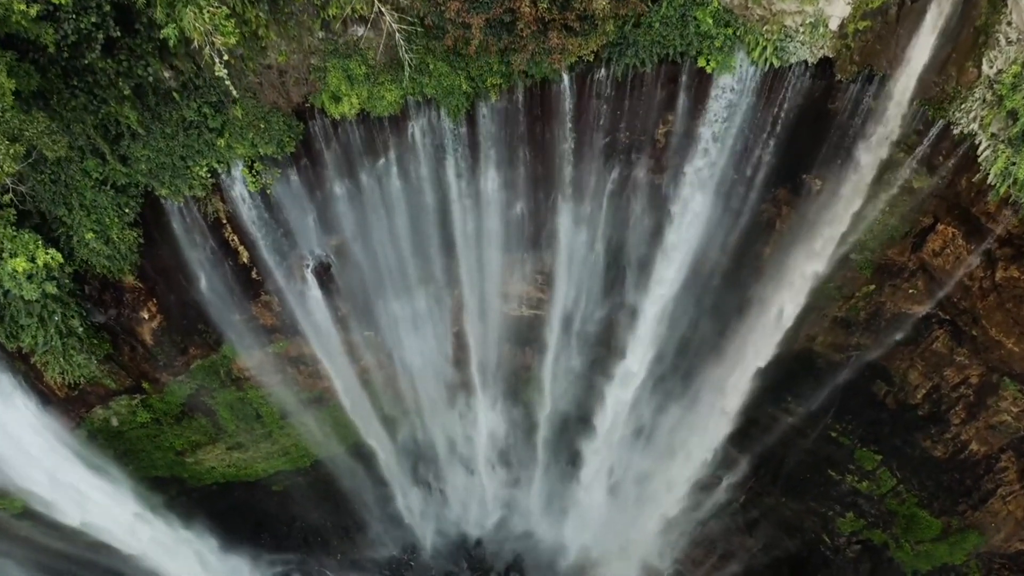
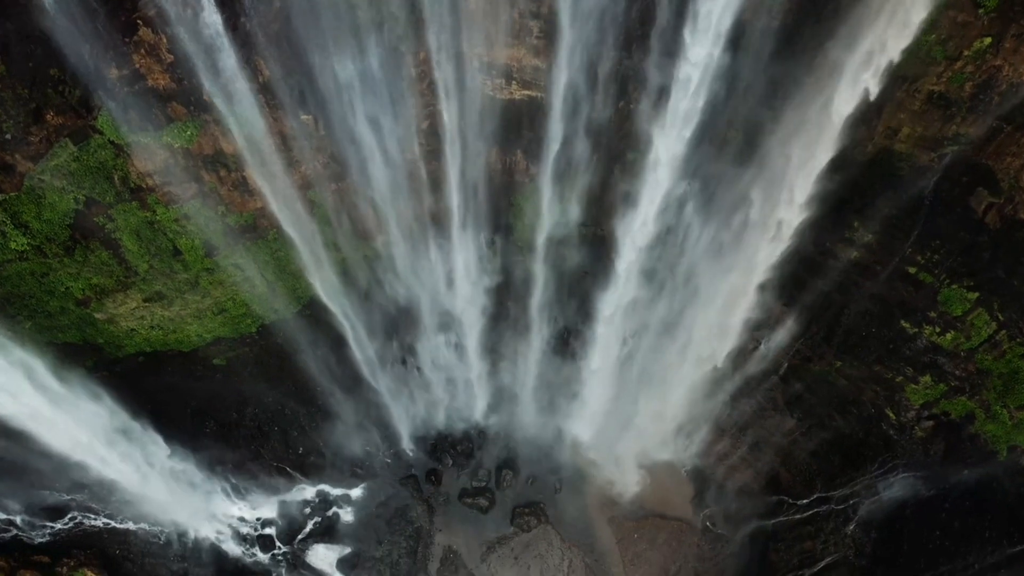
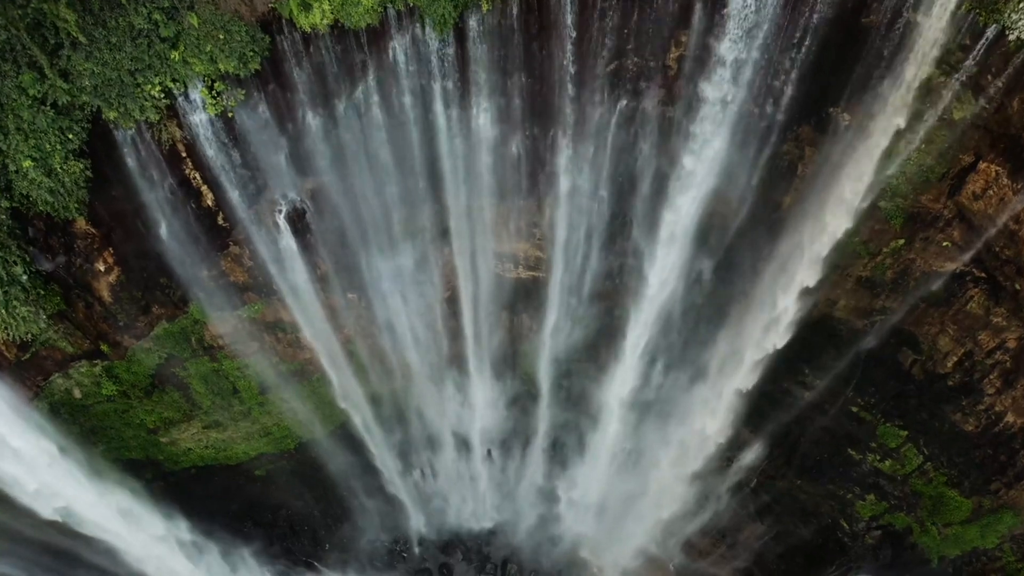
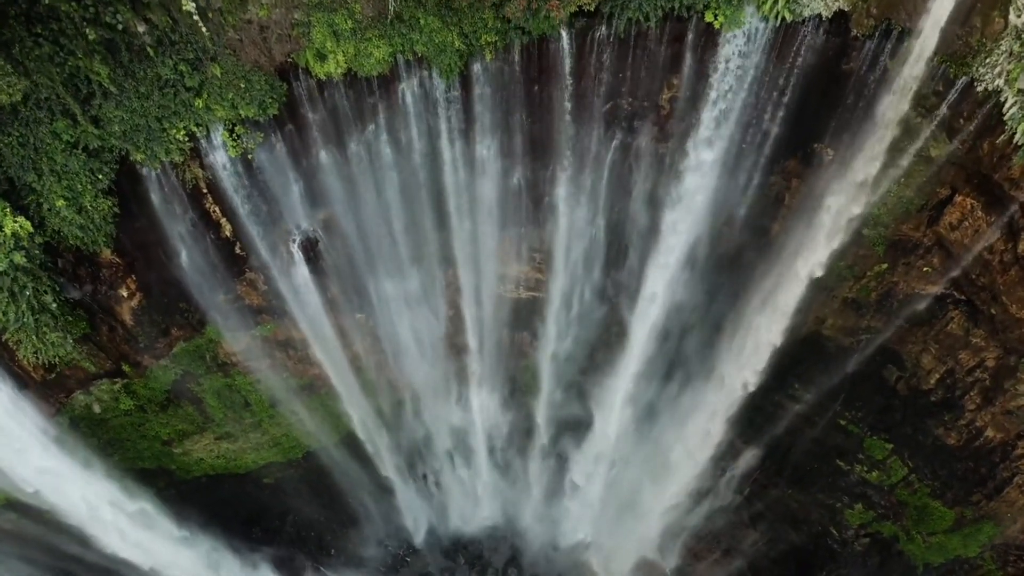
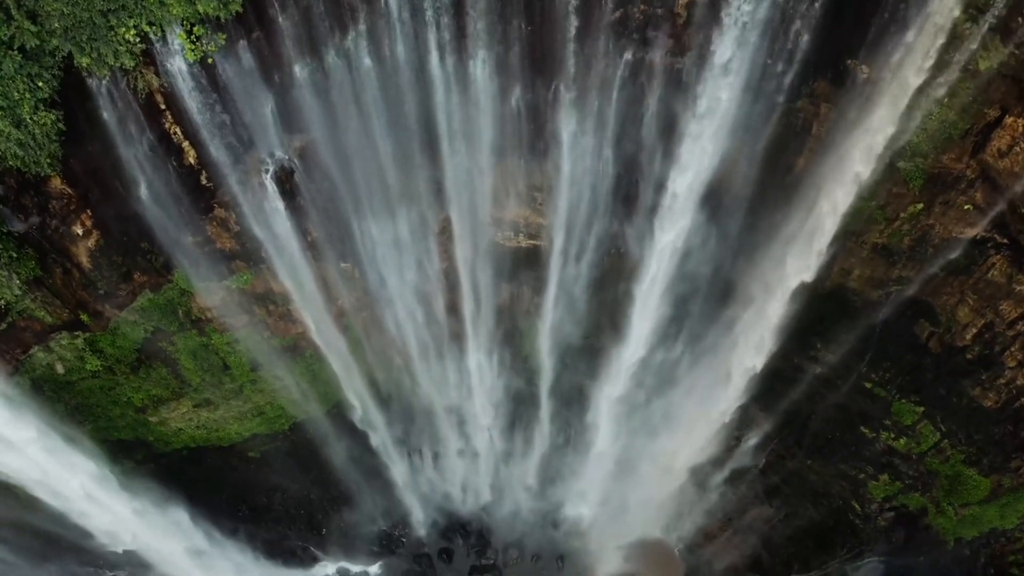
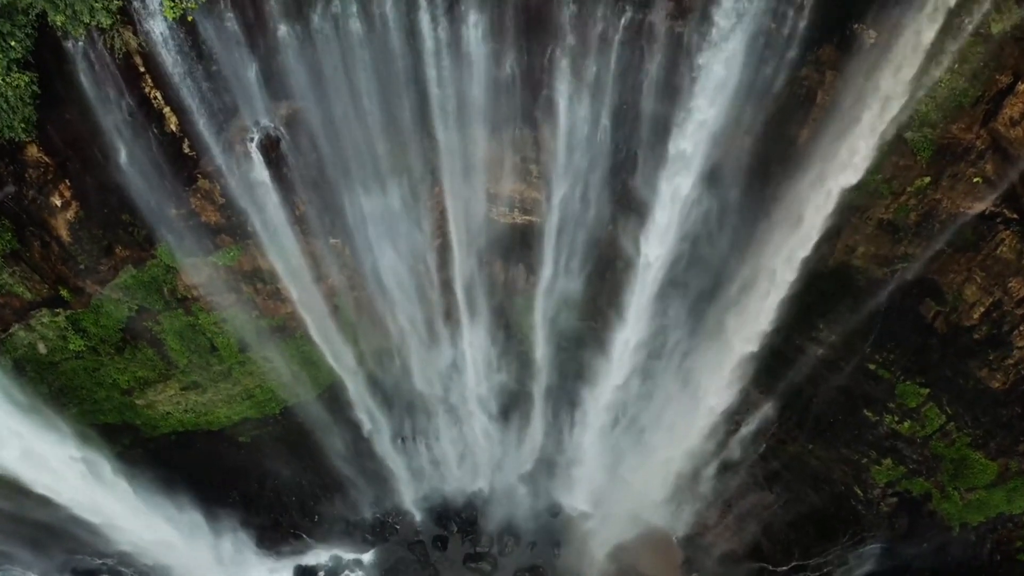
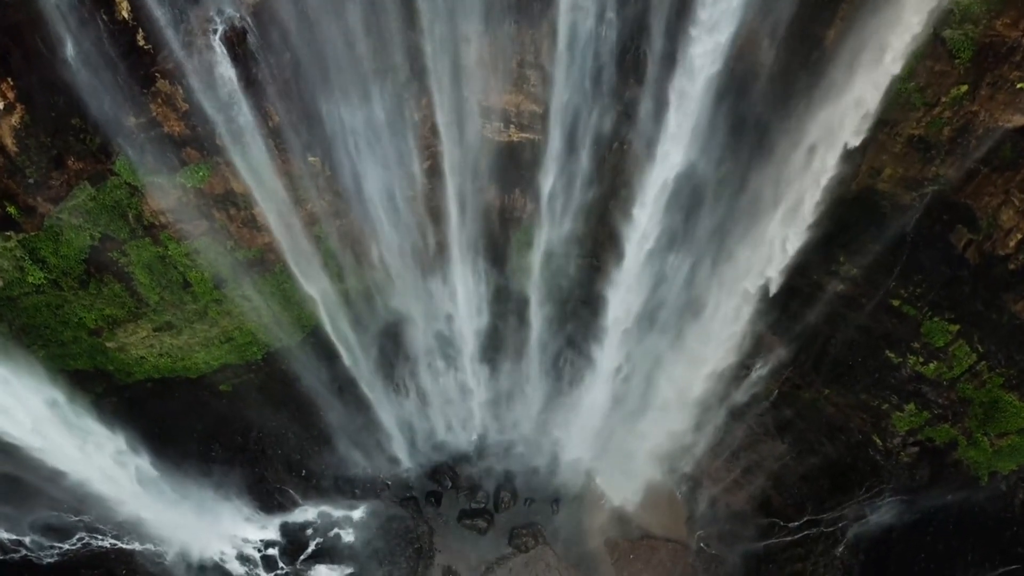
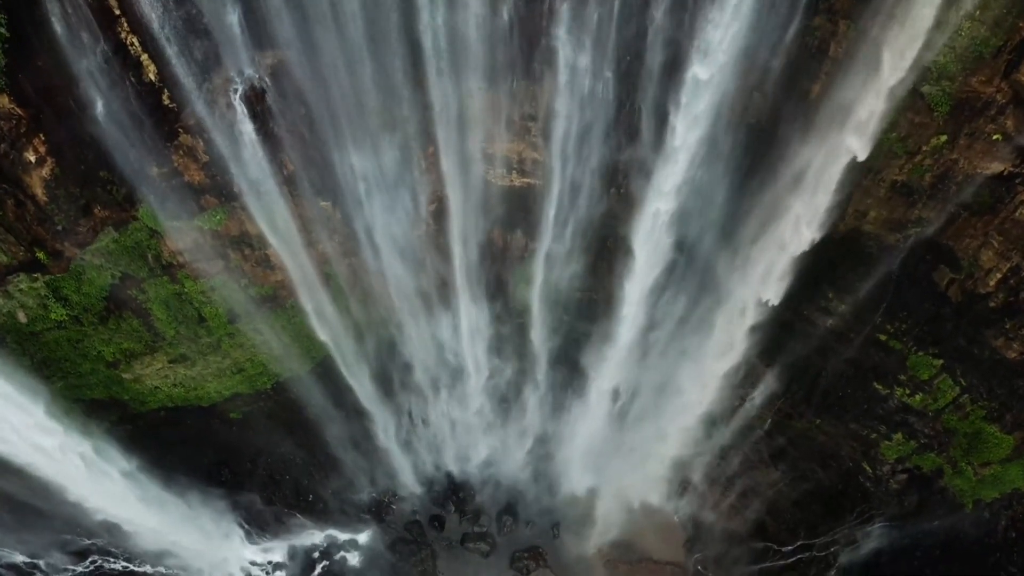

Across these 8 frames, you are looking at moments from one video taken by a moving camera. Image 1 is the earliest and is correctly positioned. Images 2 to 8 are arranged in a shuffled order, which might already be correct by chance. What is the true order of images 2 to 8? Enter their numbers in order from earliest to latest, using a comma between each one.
4, 3, 5, 6, 8, 7, 2
